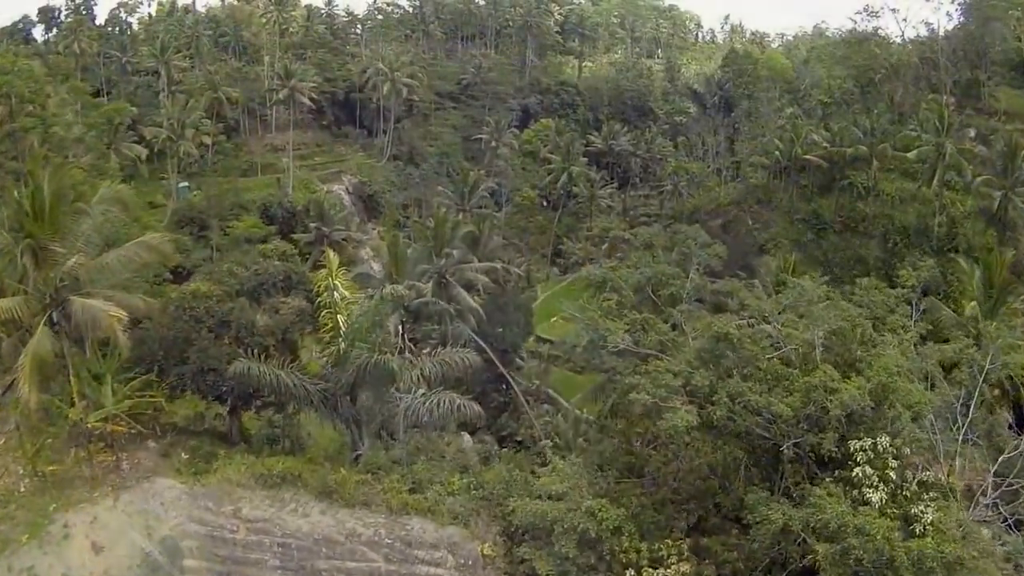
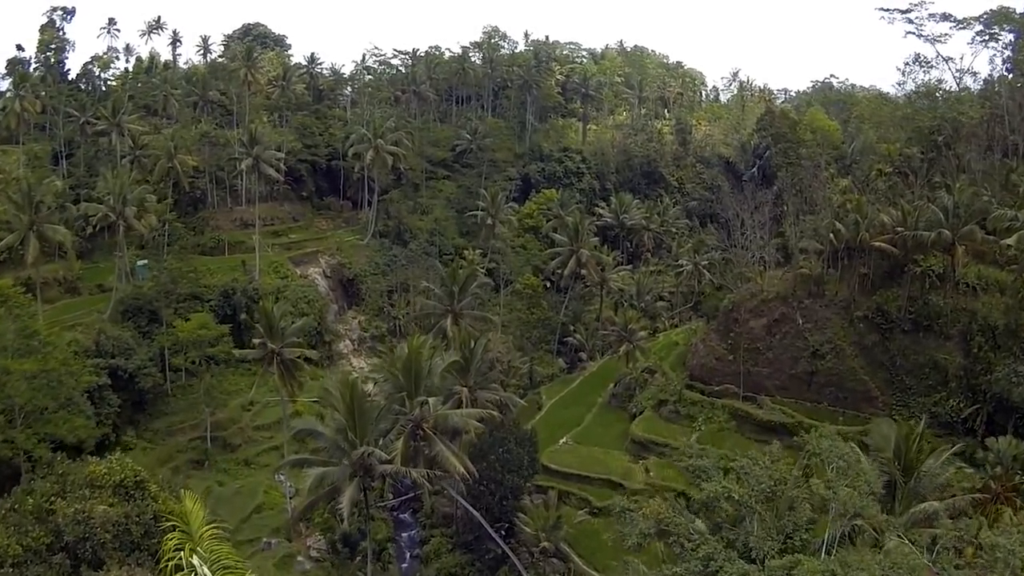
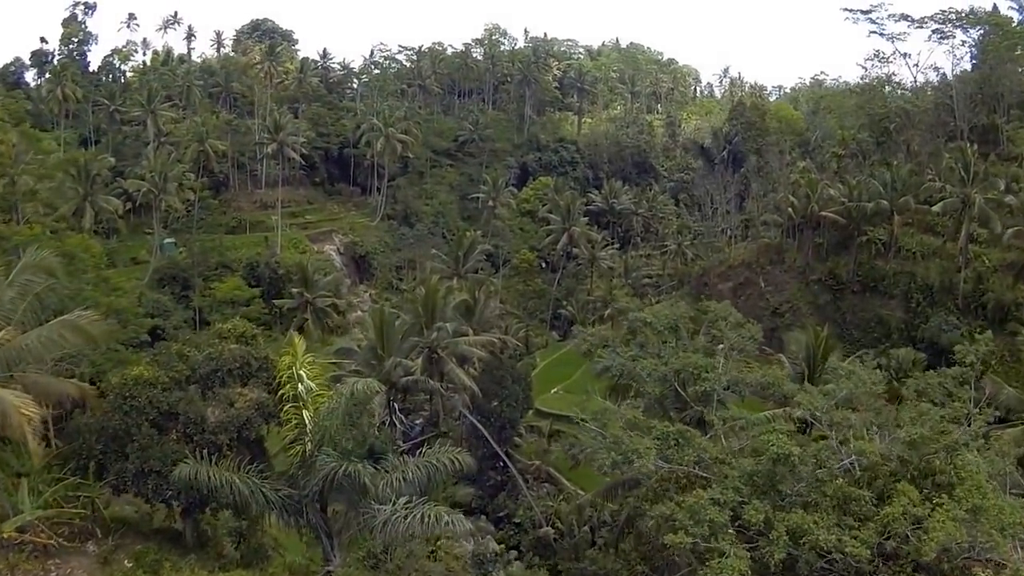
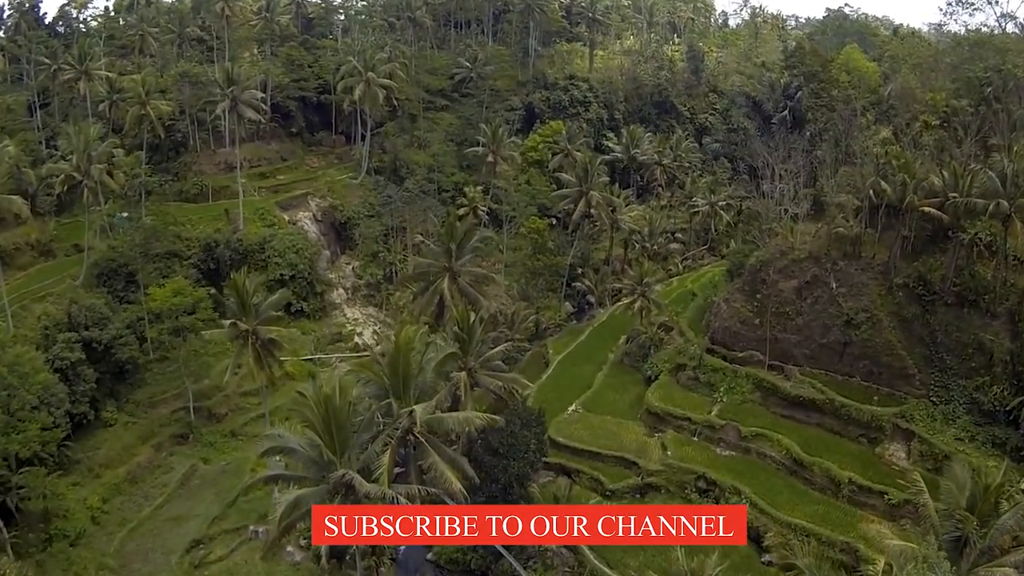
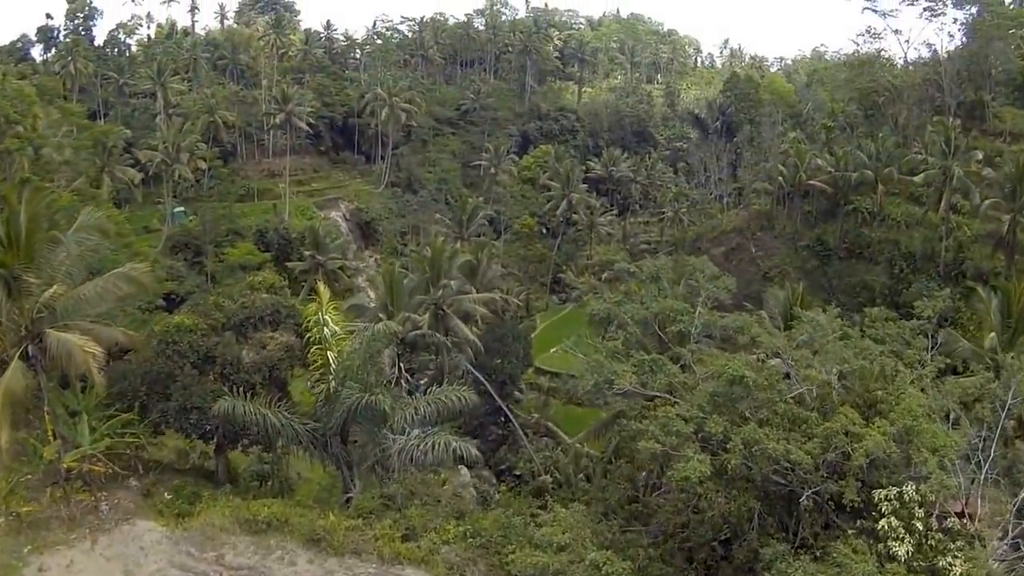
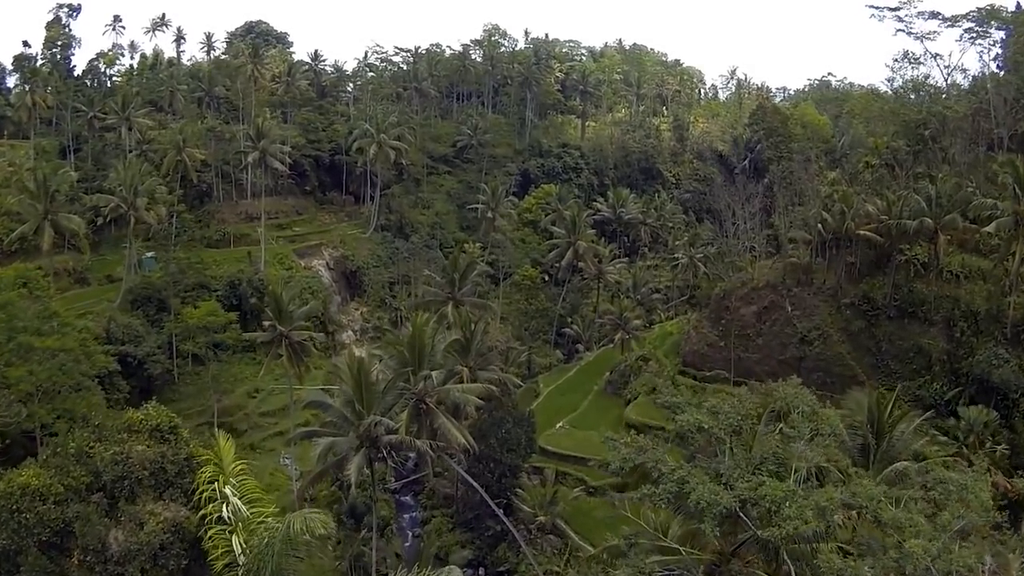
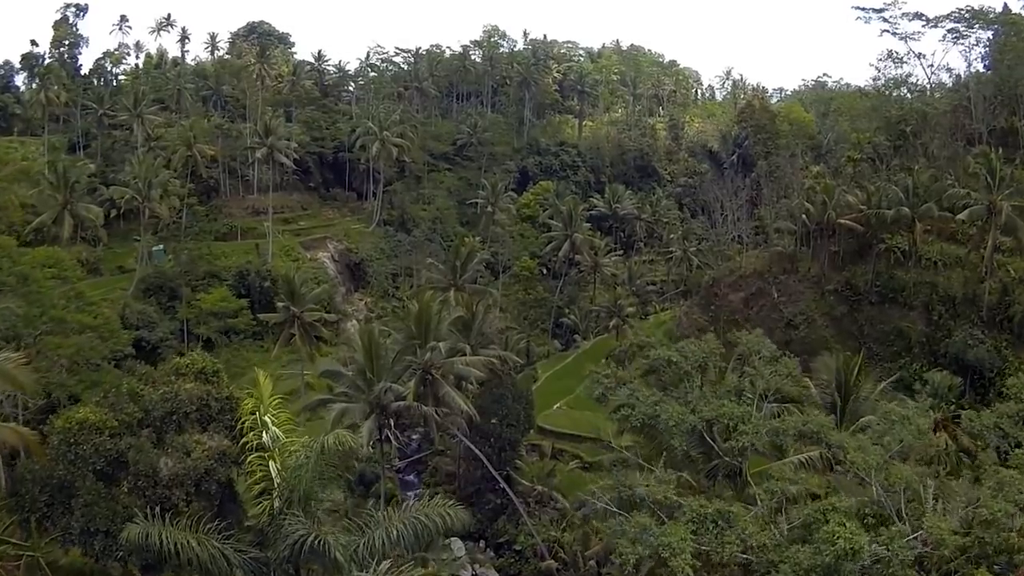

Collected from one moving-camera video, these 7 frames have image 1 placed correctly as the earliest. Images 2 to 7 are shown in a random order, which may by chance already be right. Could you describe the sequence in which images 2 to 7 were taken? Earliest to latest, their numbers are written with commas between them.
5, 3, 7, 6, 2, 4
